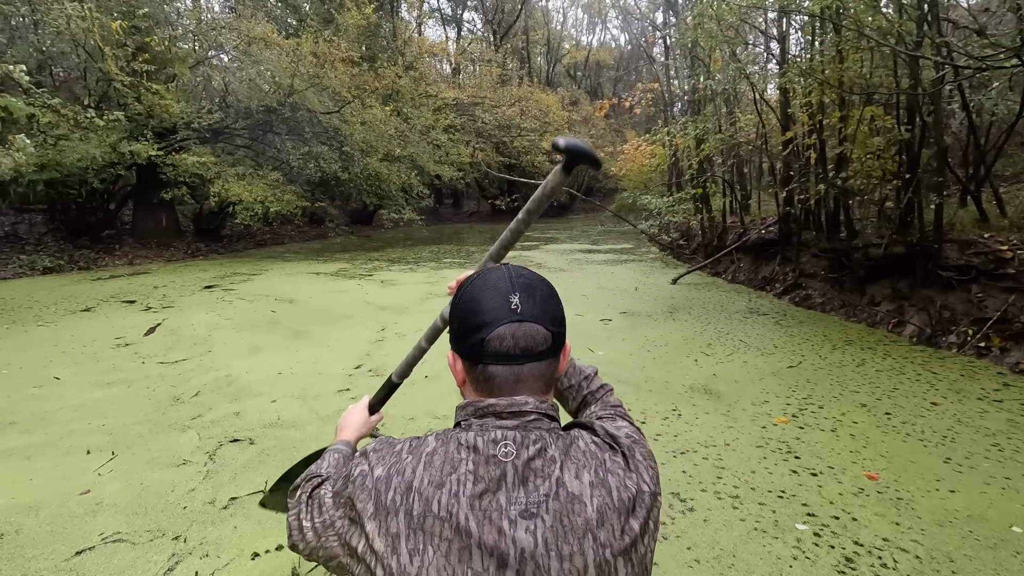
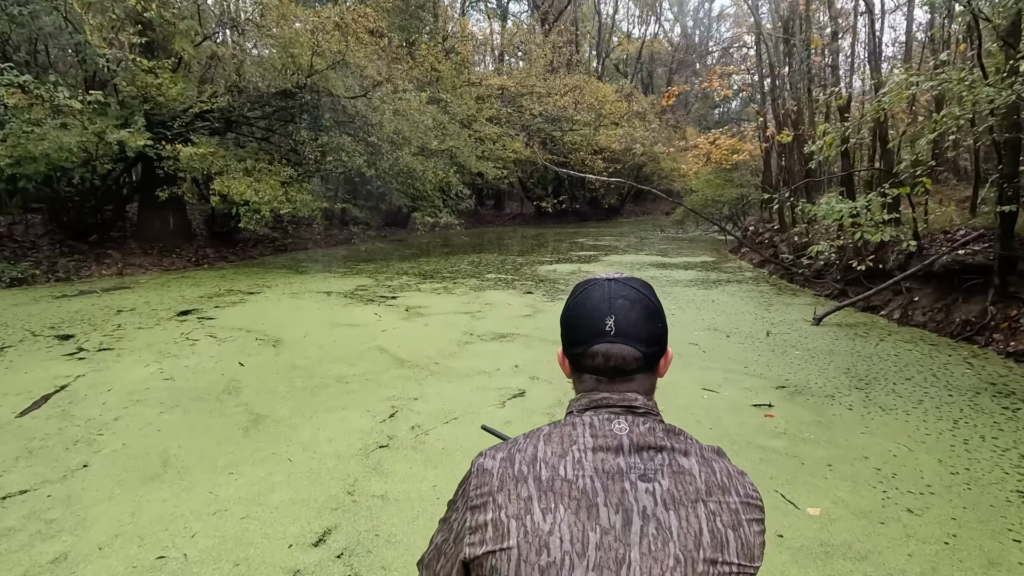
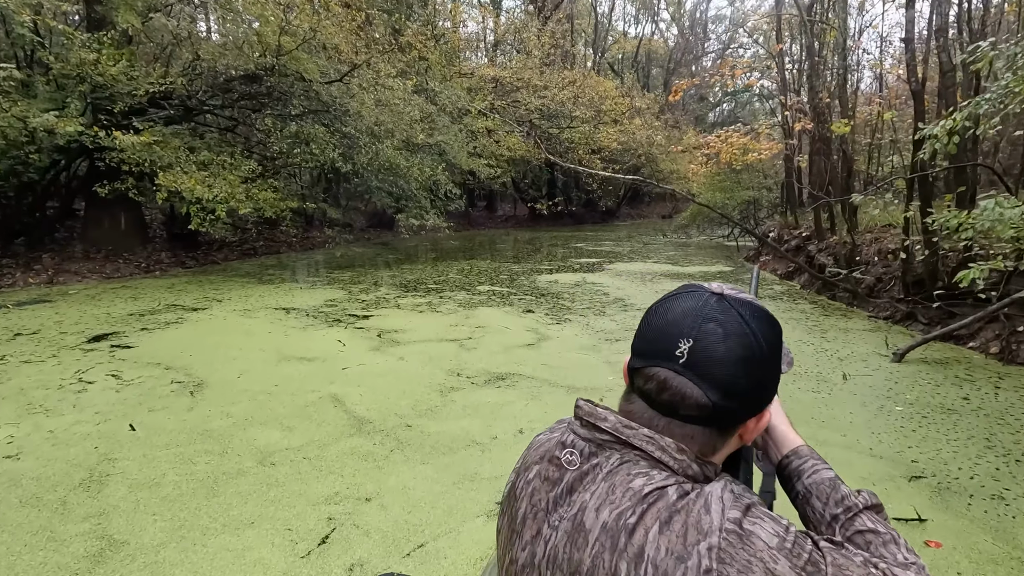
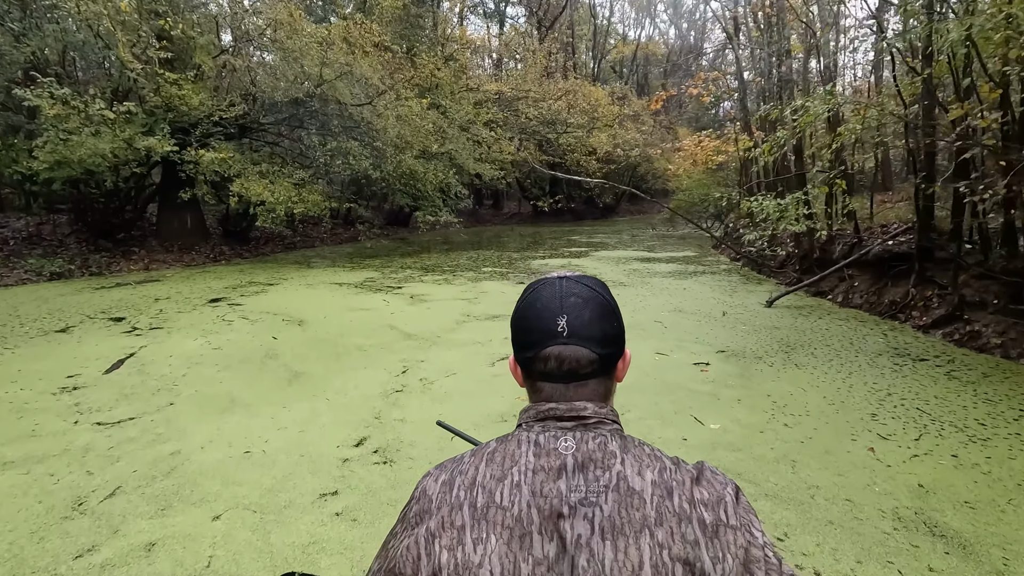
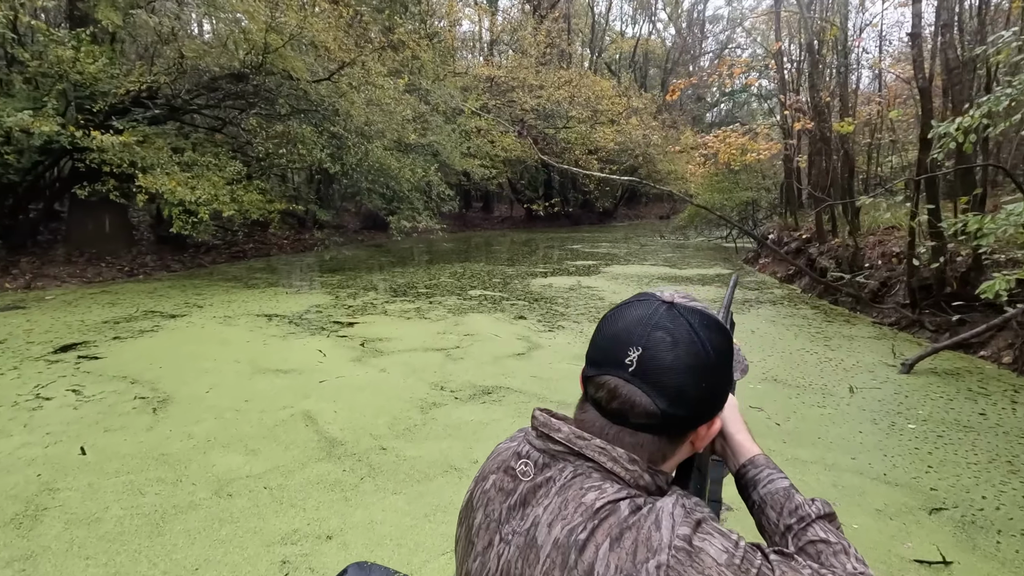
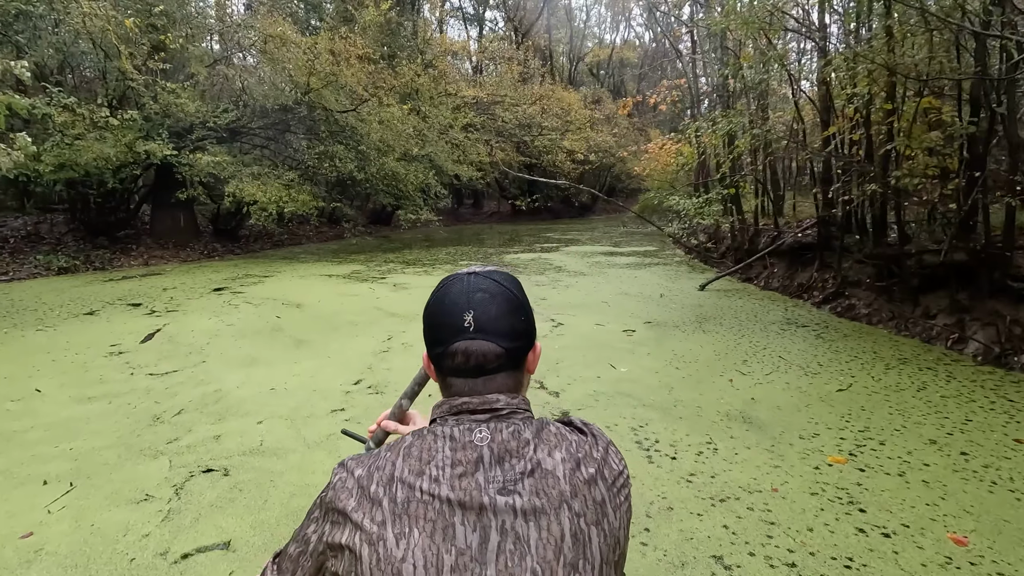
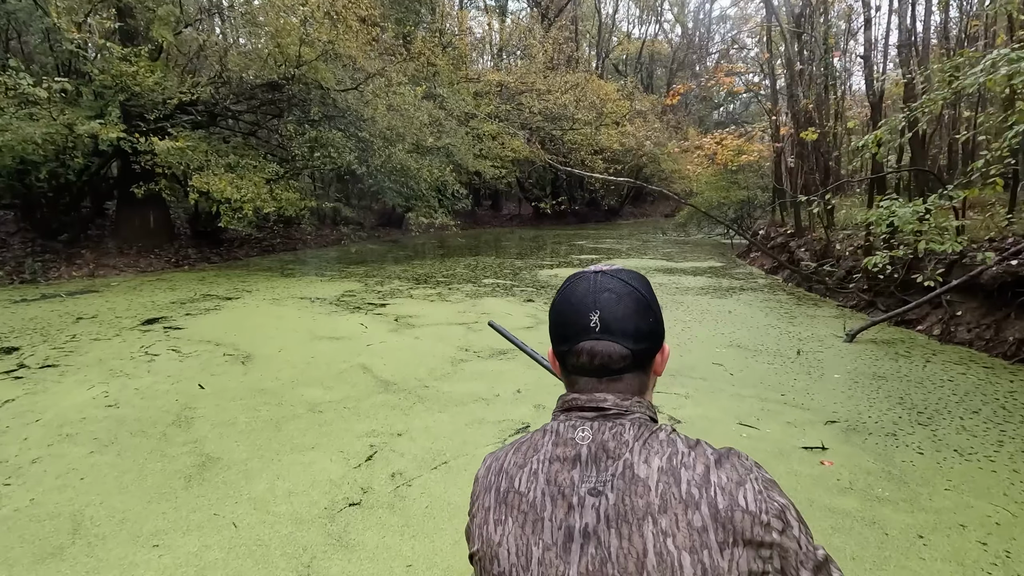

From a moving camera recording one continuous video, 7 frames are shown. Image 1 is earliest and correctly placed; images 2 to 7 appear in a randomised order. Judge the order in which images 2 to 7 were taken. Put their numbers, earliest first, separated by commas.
6, 4, 2, 7, 3, 5
